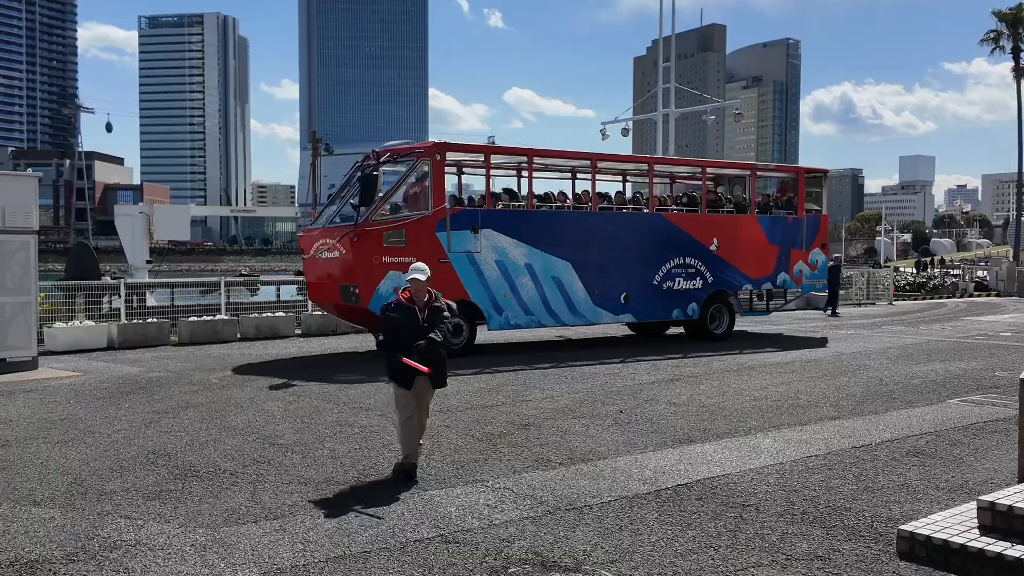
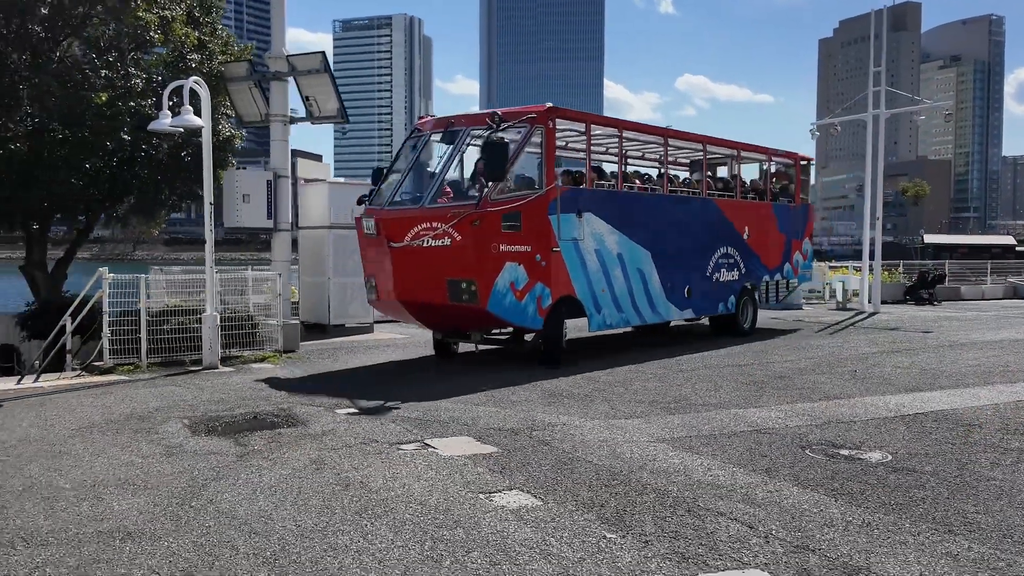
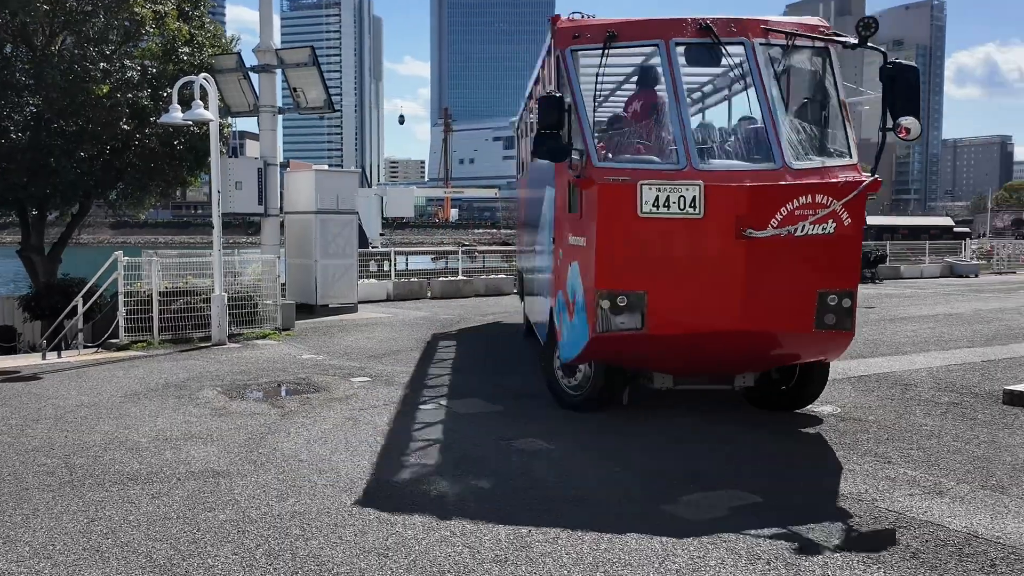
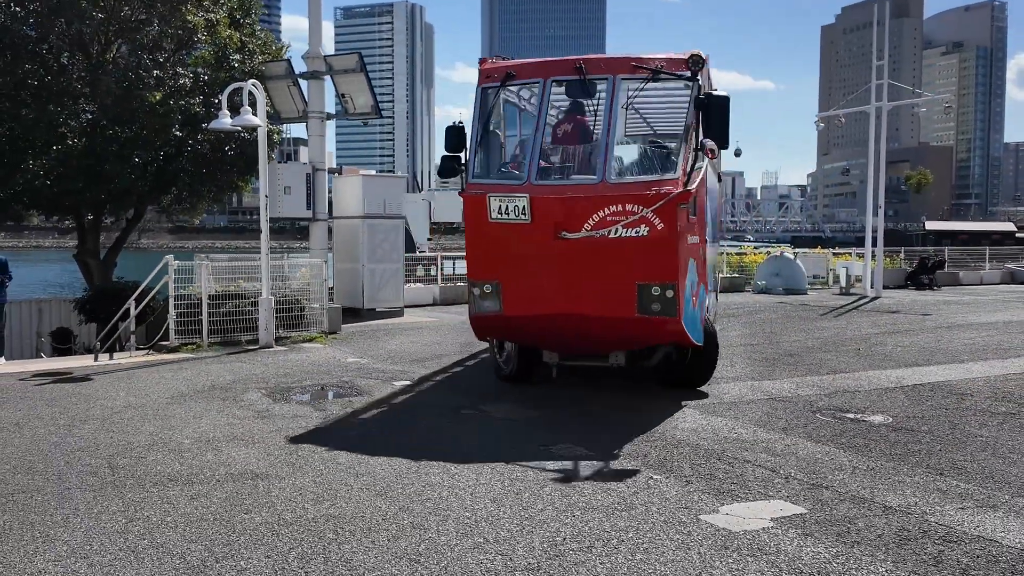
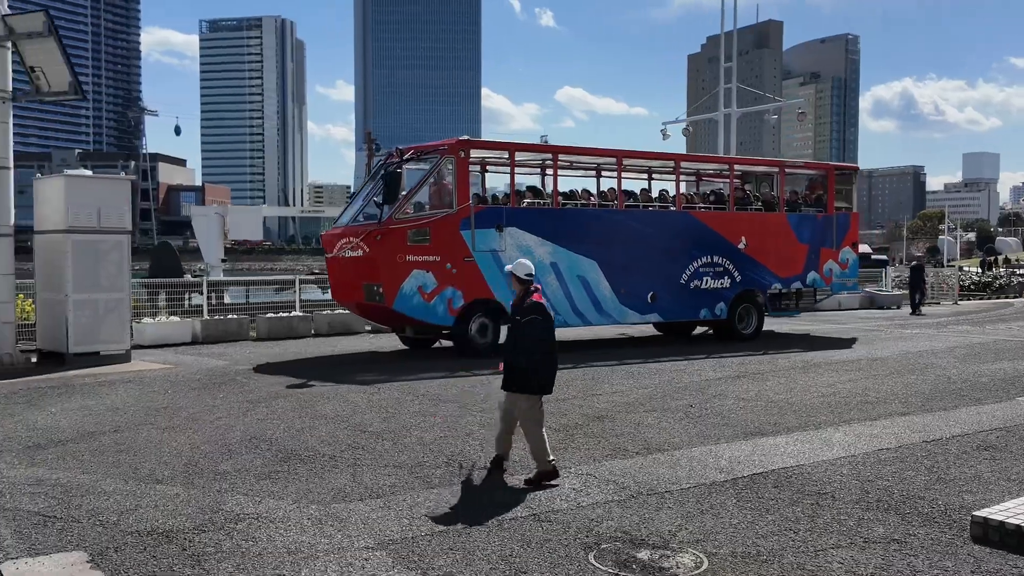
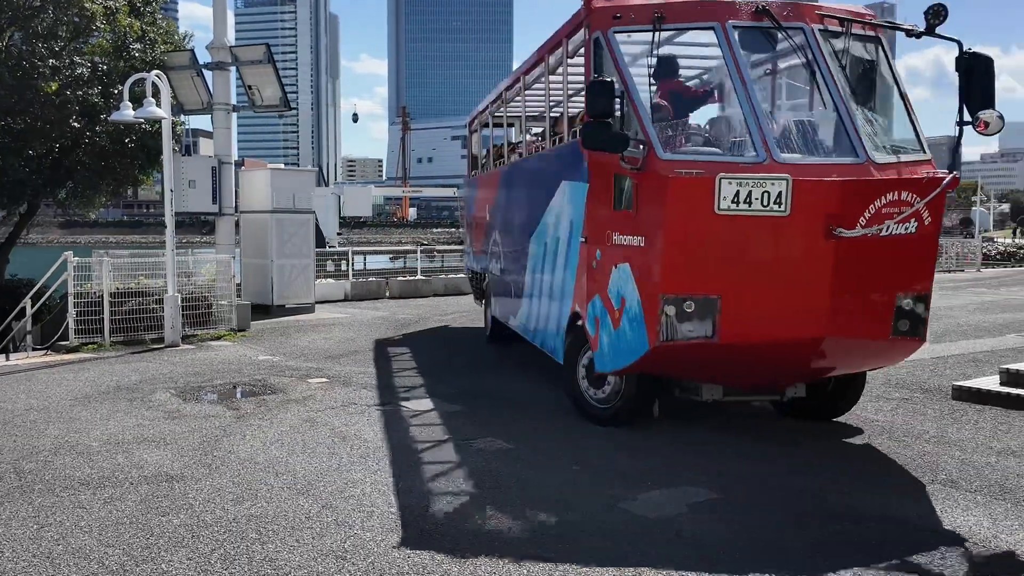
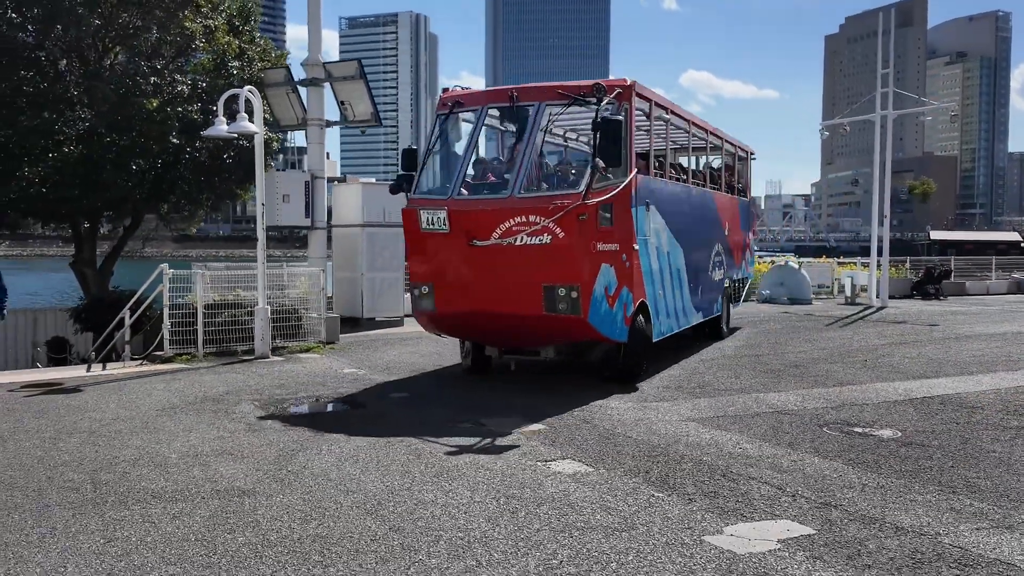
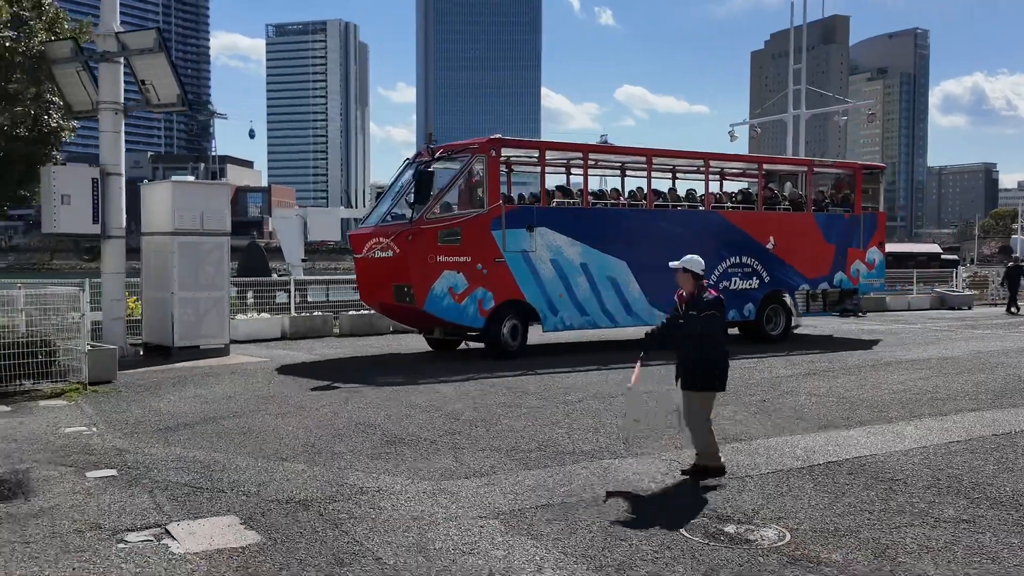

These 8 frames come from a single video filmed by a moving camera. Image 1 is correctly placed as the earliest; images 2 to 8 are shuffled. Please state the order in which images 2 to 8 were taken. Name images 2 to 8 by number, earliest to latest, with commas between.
5, 8, 2, 7, 4, 3, 6
